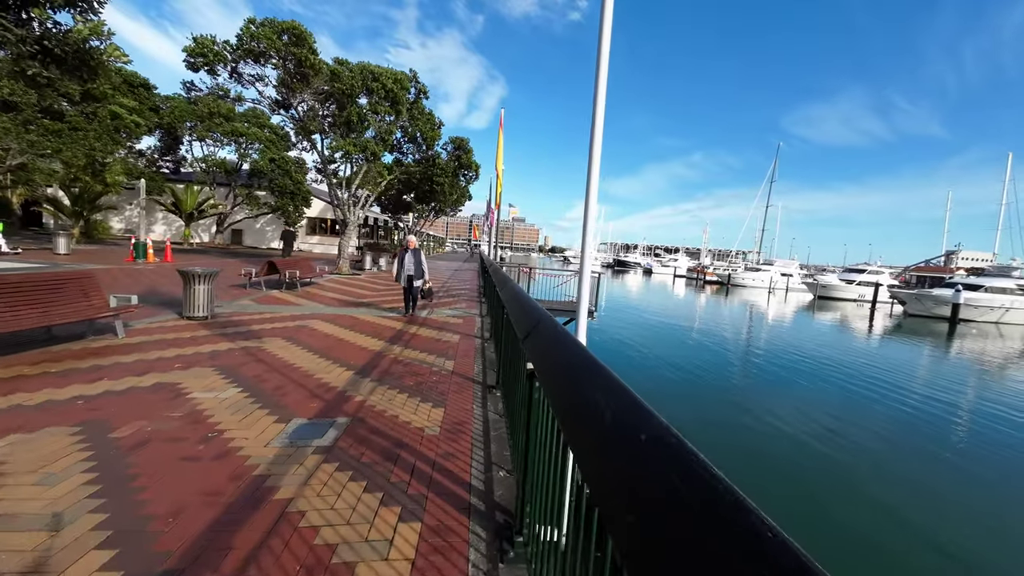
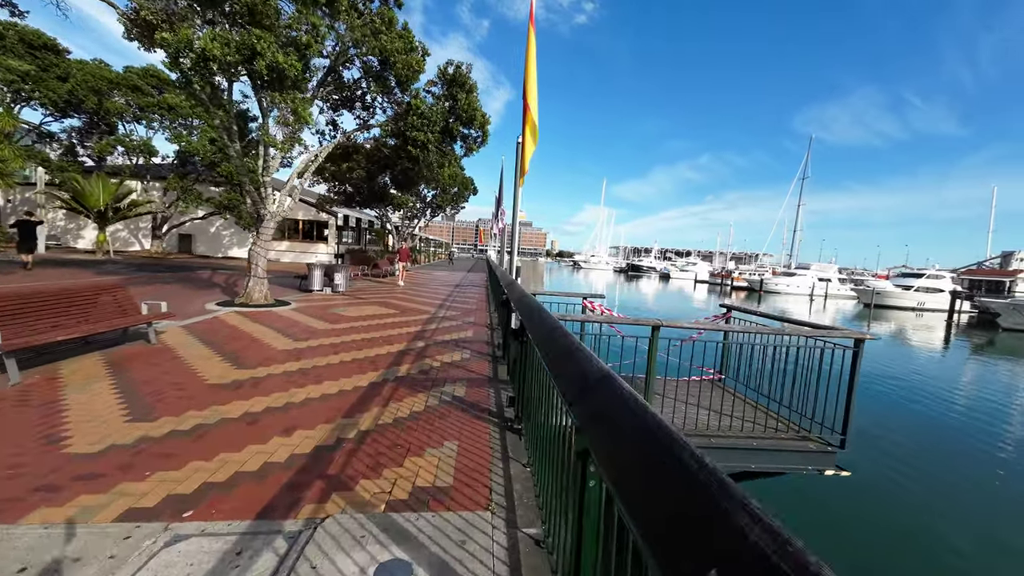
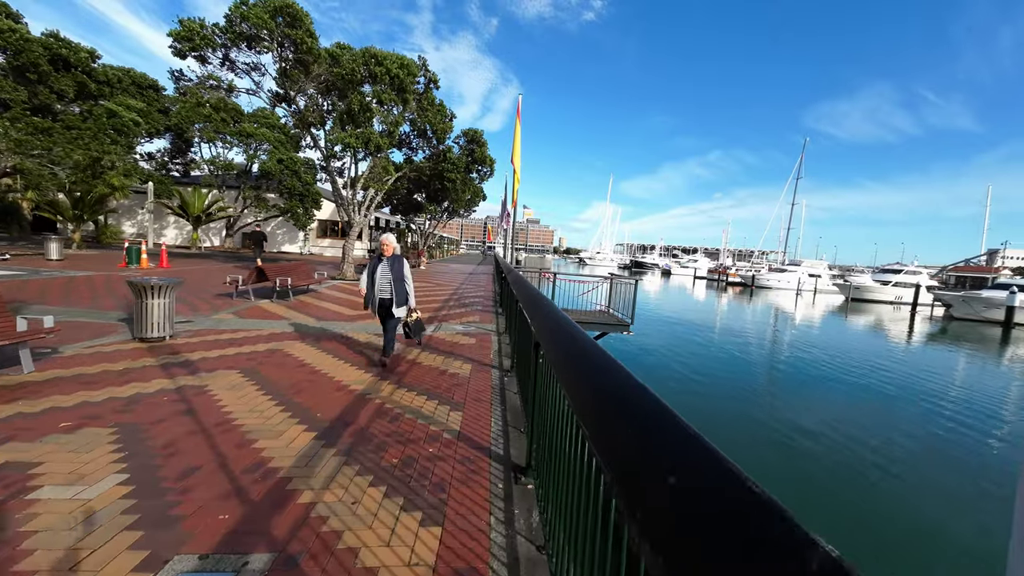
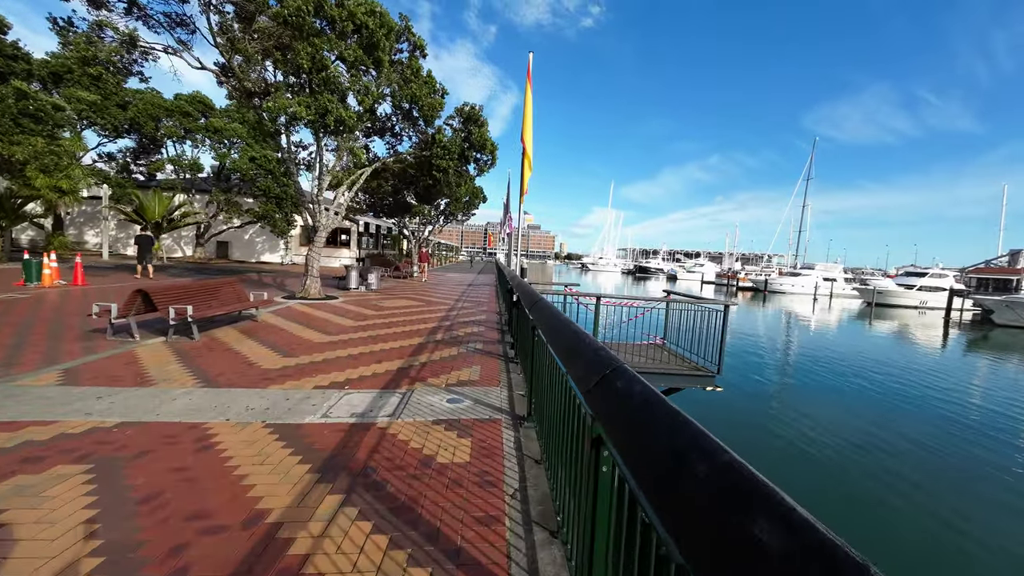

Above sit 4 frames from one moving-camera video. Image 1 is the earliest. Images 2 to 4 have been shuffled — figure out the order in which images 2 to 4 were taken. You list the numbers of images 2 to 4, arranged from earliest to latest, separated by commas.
3, 4, 2
